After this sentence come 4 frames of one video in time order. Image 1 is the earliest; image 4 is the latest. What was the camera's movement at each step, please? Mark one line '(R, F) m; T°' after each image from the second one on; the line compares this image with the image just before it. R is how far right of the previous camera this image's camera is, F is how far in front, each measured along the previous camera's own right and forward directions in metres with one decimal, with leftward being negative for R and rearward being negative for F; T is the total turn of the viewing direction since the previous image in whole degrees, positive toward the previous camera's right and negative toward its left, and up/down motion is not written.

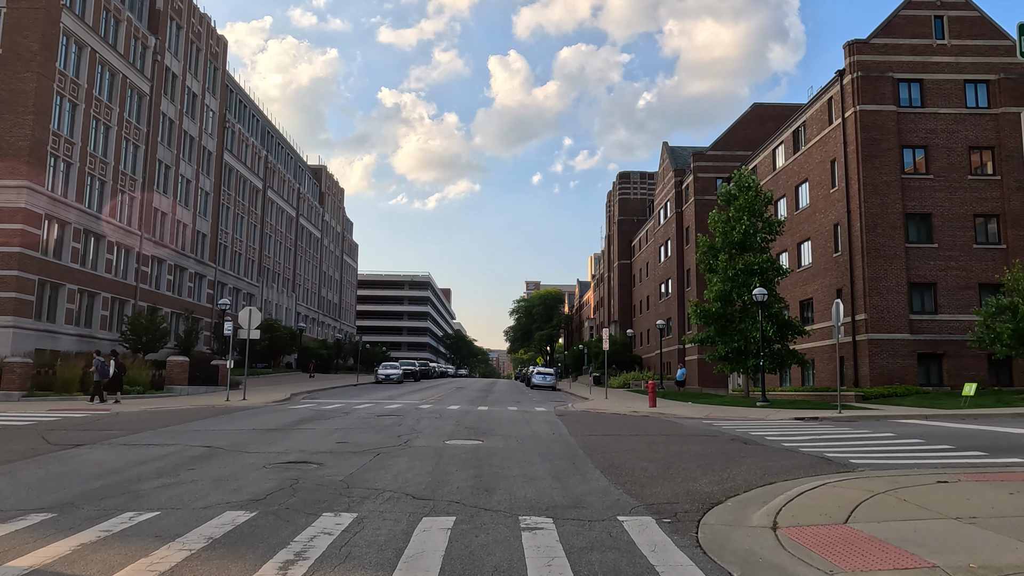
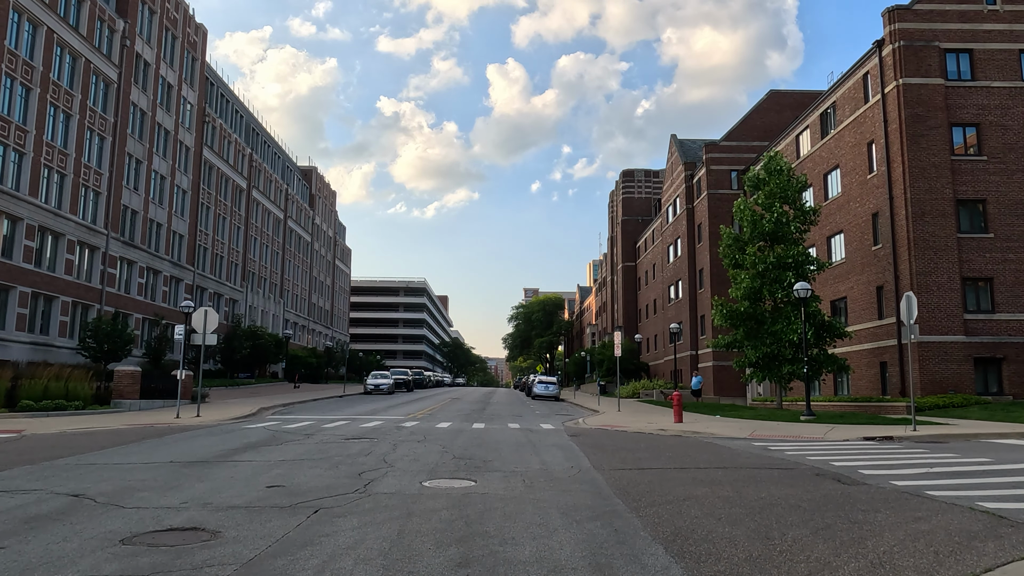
(0.0, +3.5) m; 0°
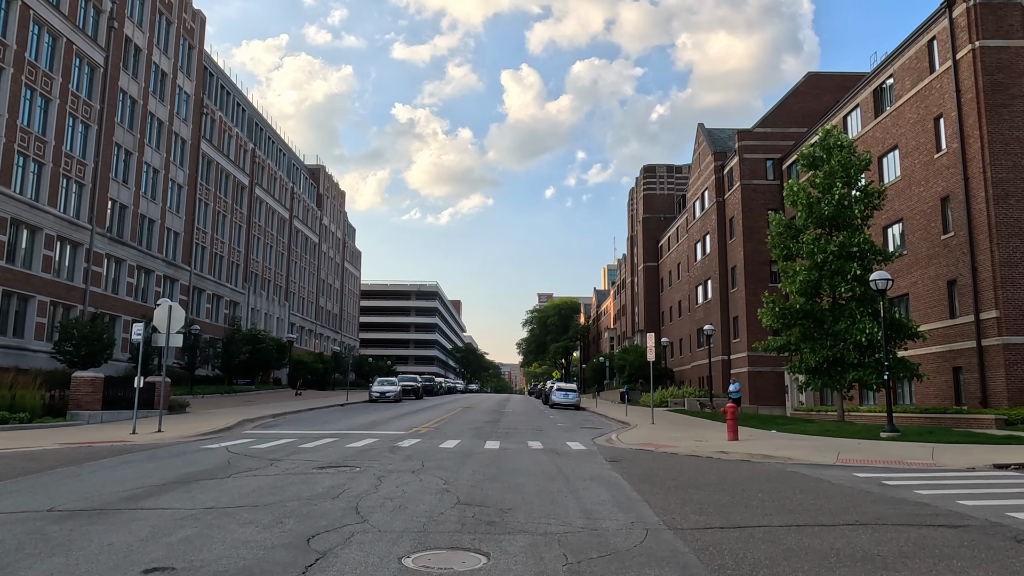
(-0.1, +3.3) m; -1°
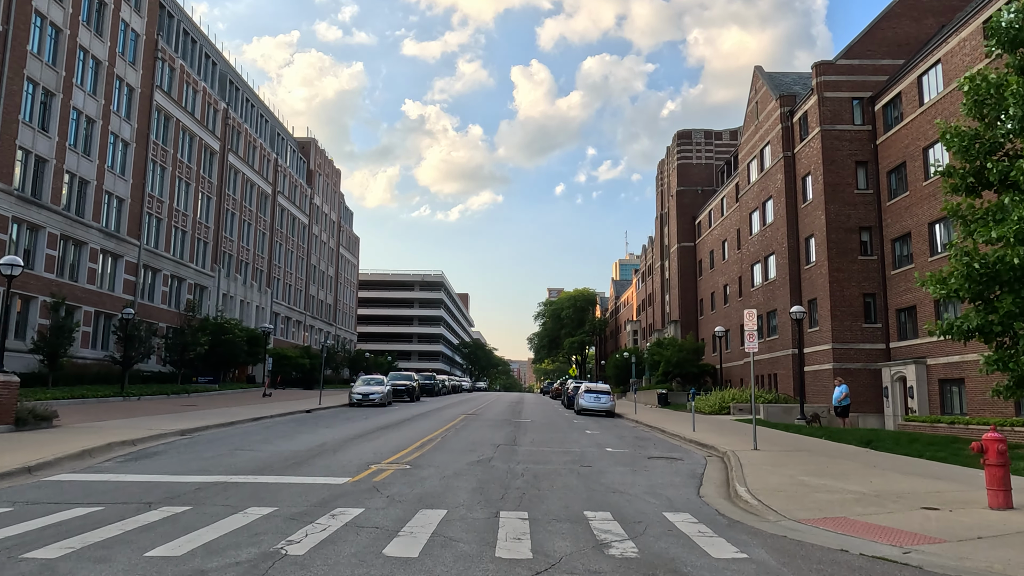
(-0.3, +8.5) m; -1°
